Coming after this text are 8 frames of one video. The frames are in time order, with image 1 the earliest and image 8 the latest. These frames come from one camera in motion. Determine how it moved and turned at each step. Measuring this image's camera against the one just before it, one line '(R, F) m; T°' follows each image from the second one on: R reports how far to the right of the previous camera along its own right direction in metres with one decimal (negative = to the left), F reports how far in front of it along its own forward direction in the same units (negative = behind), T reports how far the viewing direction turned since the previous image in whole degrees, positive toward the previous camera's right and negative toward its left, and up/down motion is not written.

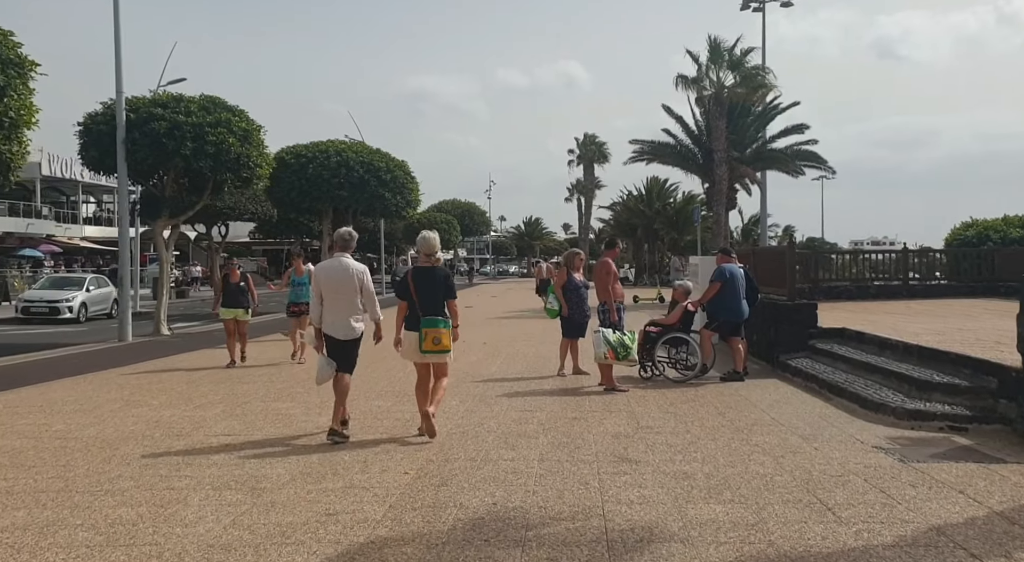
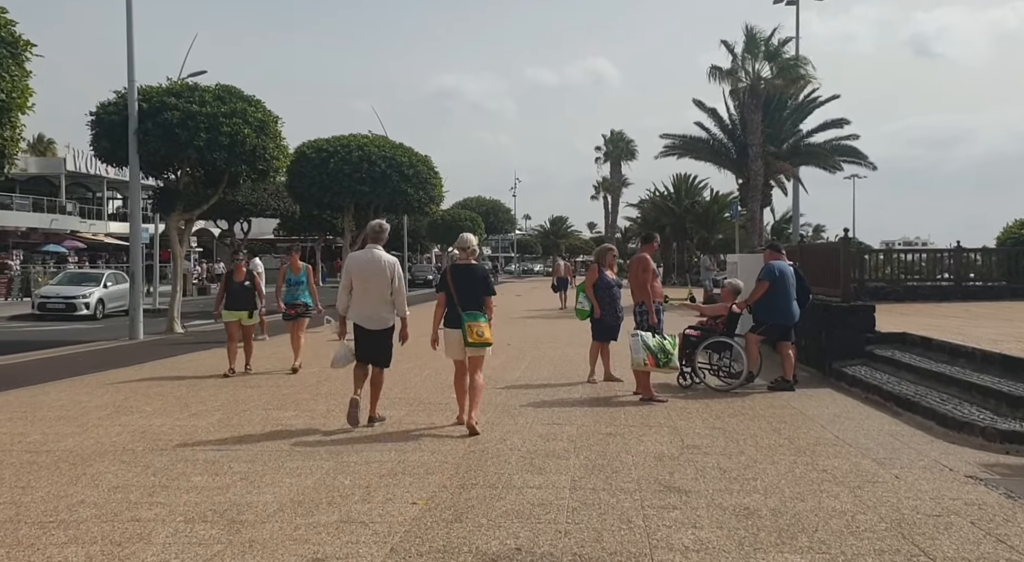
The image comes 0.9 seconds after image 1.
(0.0, +0.9) m; -2°
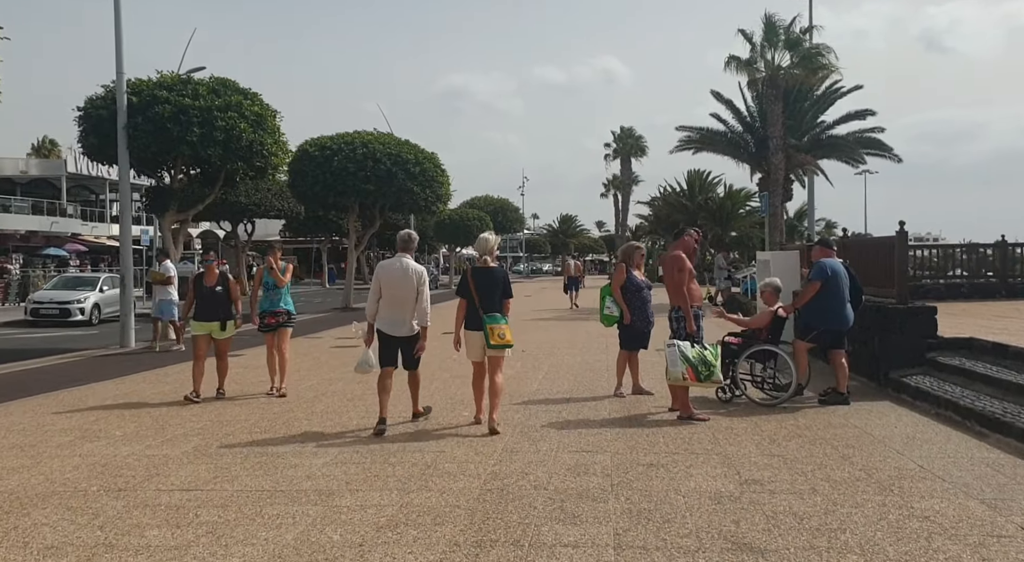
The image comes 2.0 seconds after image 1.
(-0.1, +1.1) m; -1°
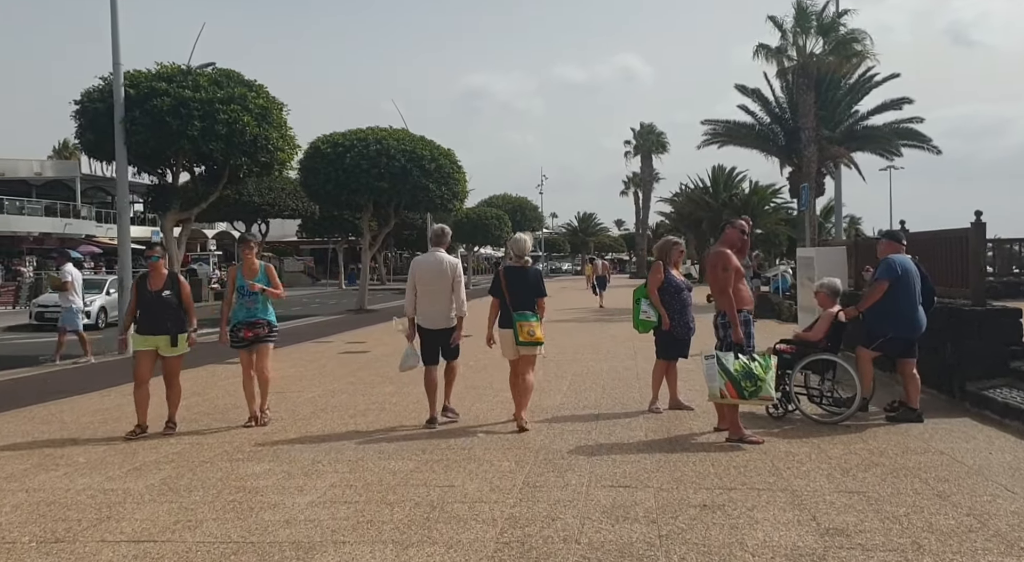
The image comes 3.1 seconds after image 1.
(0.0, +1.0) m; -1°
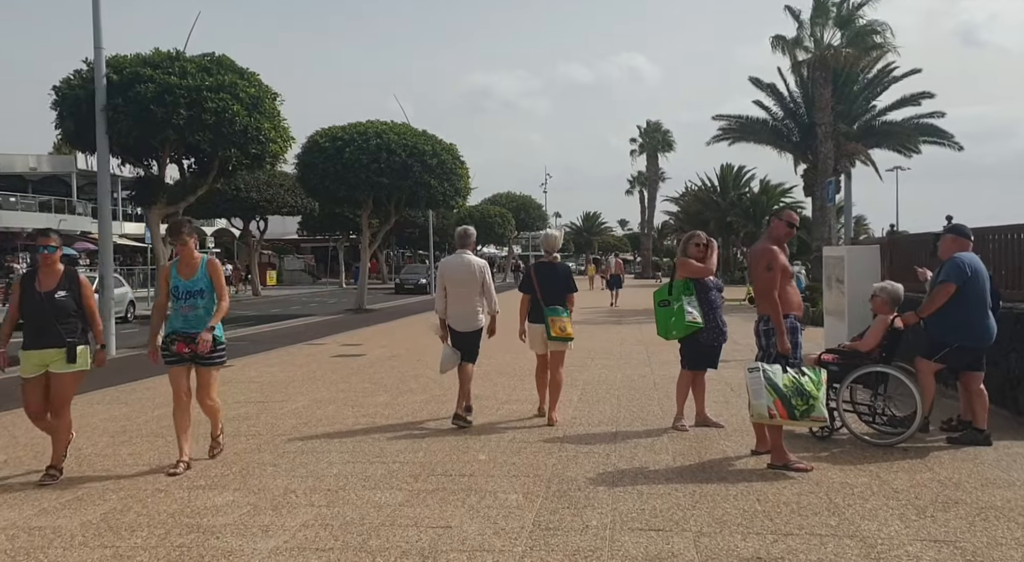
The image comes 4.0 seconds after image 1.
(0.0, +0.9) m; 0°
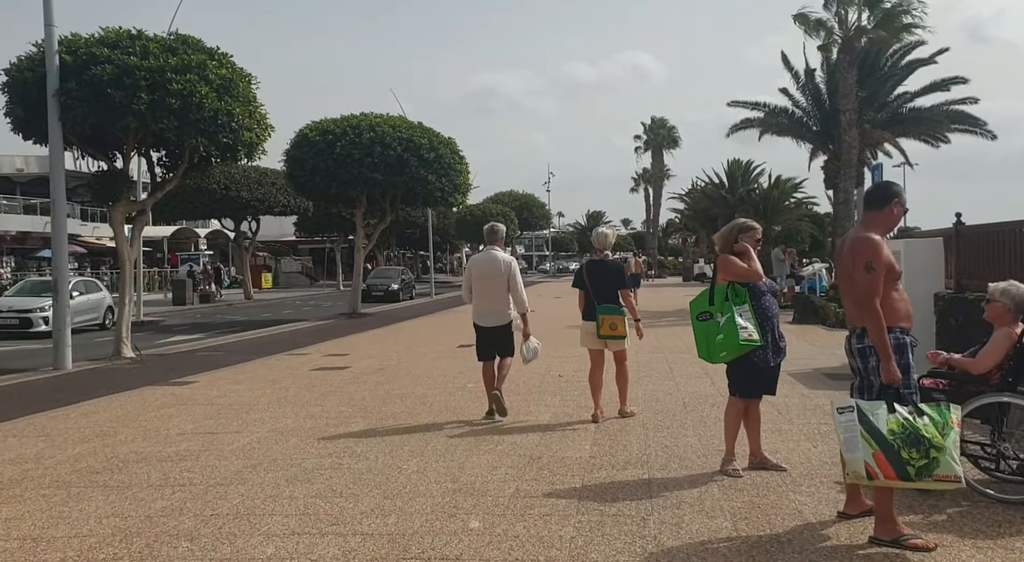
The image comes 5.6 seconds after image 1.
(0.0, +1.6) m; 0°
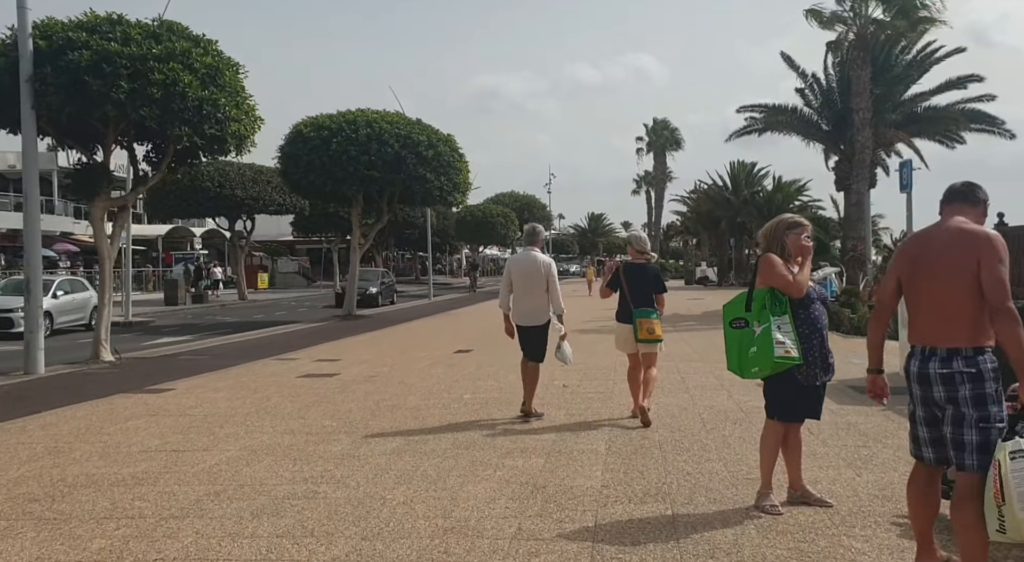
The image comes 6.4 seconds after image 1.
(0.0, +0.8) m; 0°
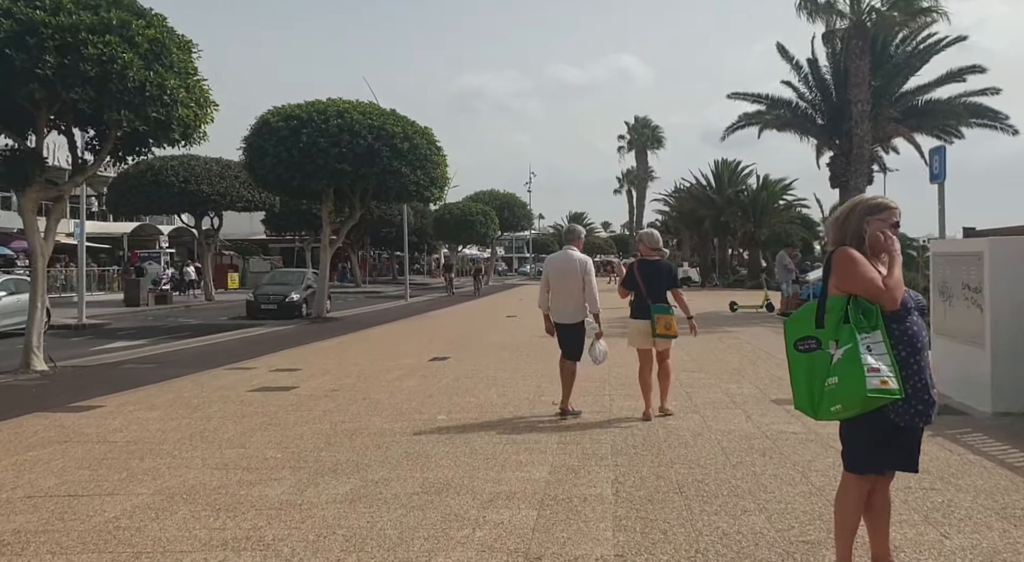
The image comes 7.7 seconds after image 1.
(0.0, +1.3) m; +1°
